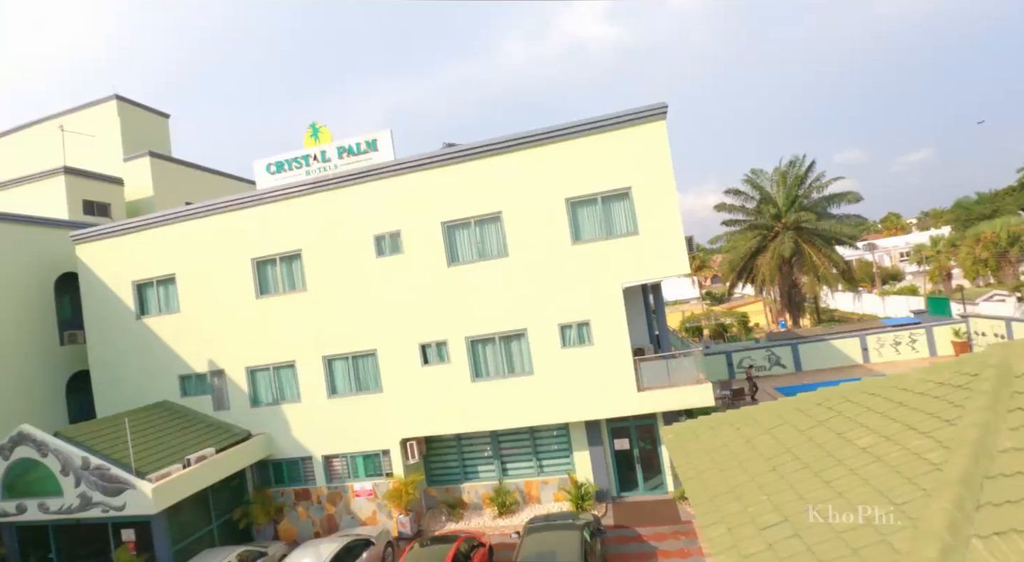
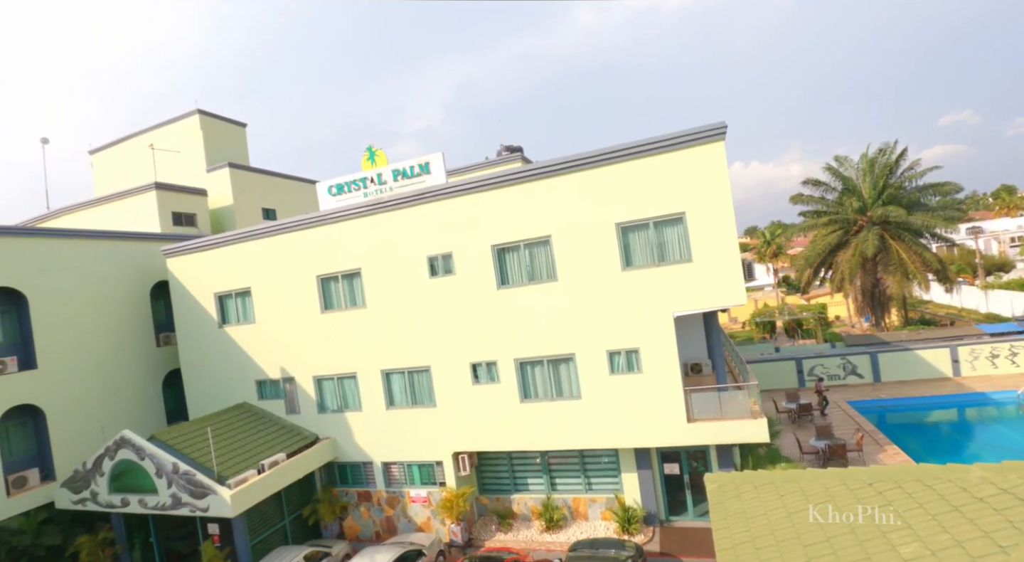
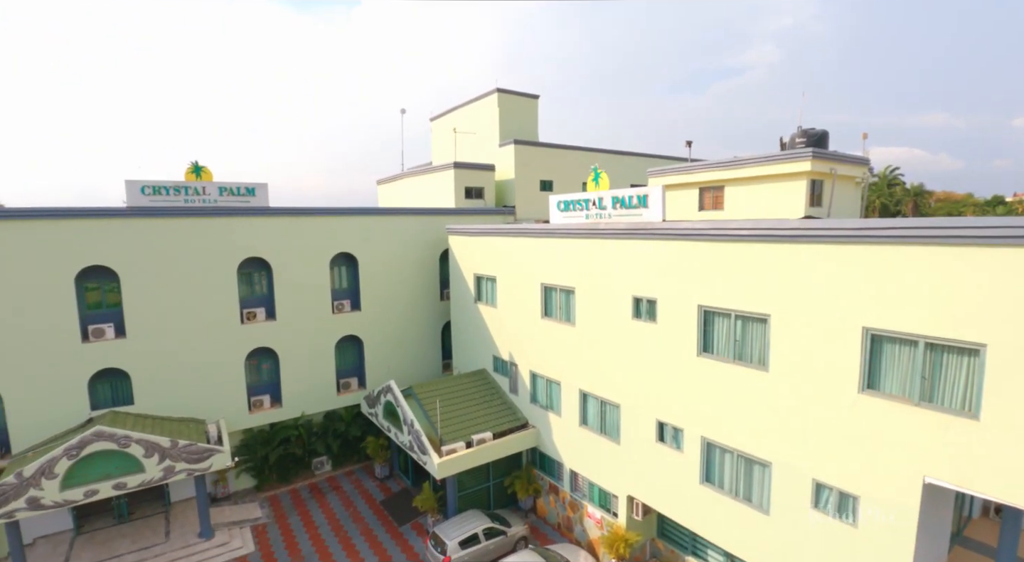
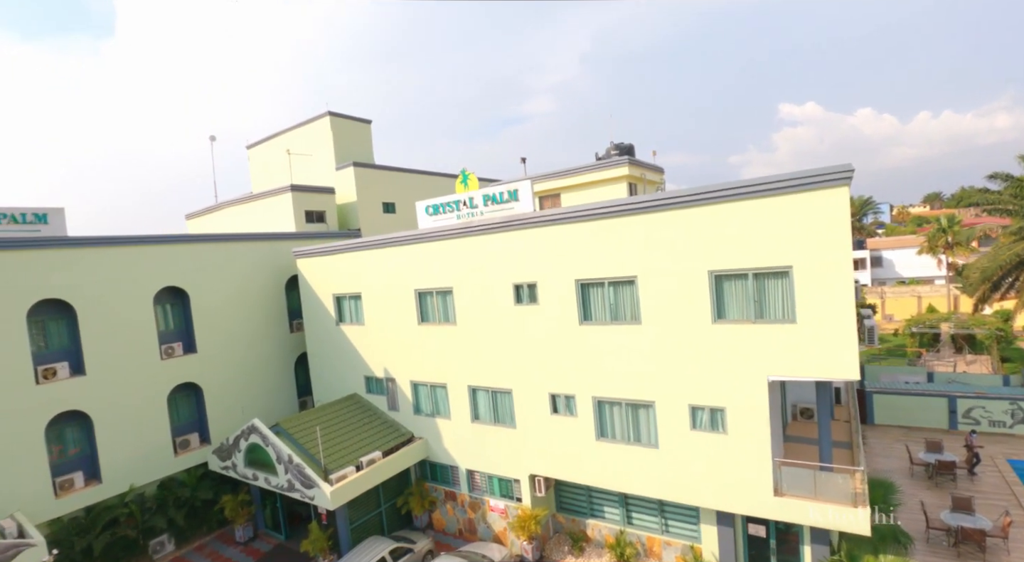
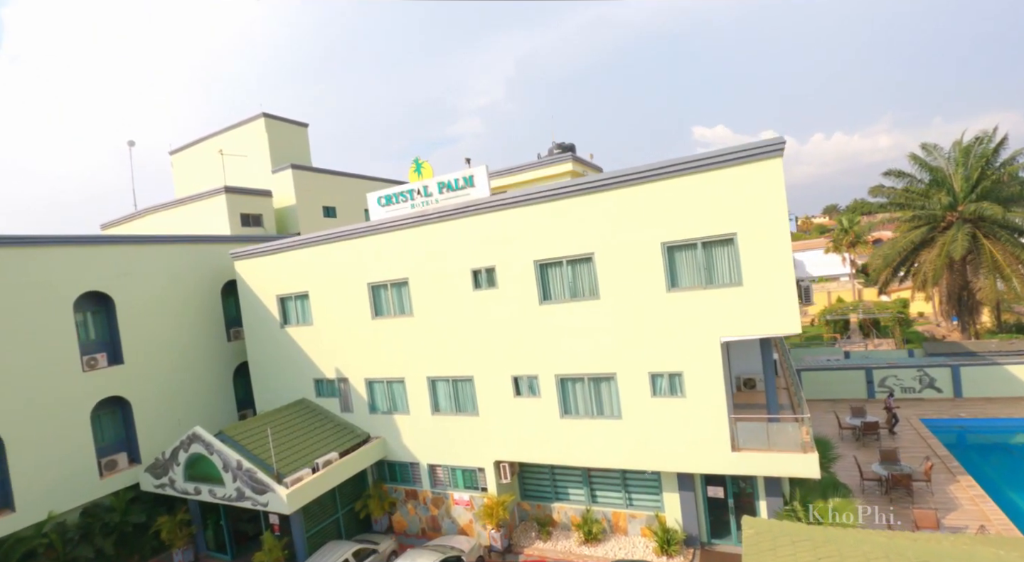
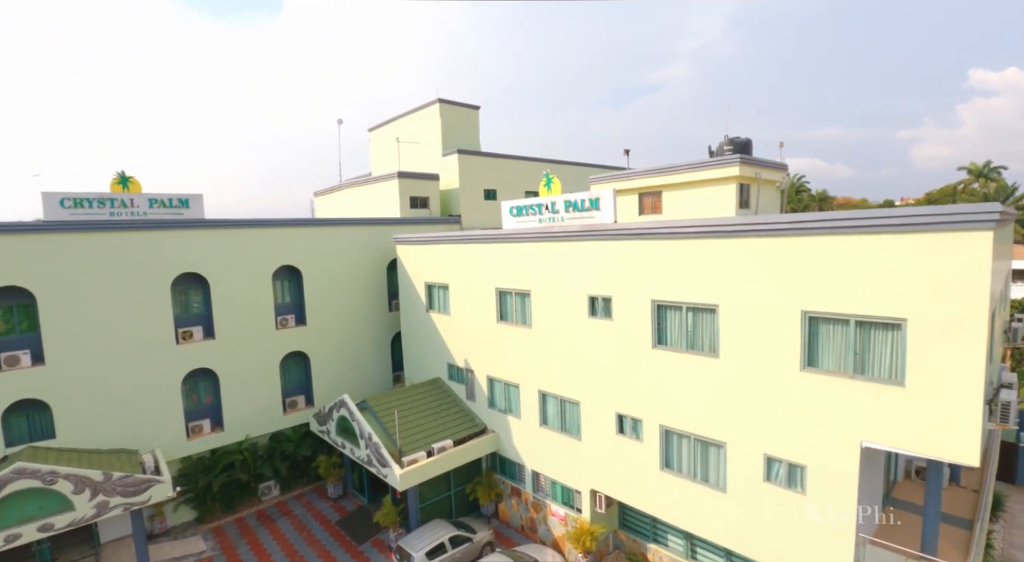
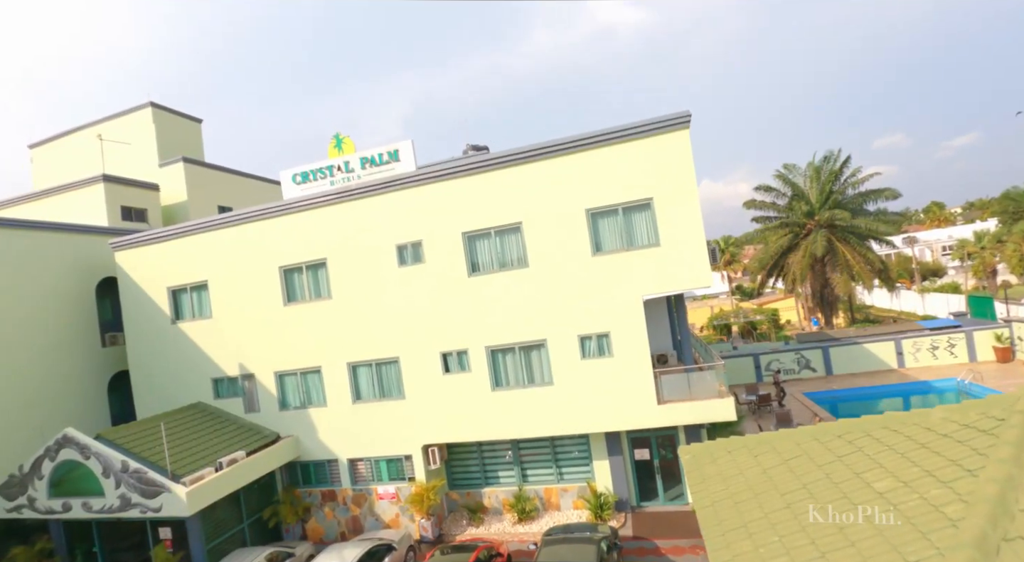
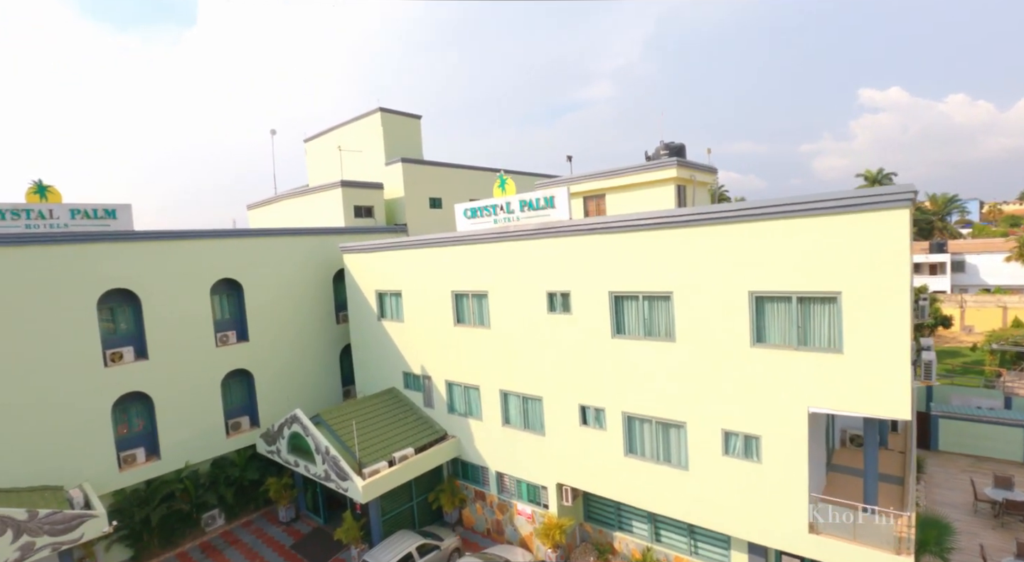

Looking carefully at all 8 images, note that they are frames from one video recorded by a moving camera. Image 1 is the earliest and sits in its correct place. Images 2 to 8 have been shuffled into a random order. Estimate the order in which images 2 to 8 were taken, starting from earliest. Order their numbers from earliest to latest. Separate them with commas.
7, 2, 5, 4, 8, 6, 3
